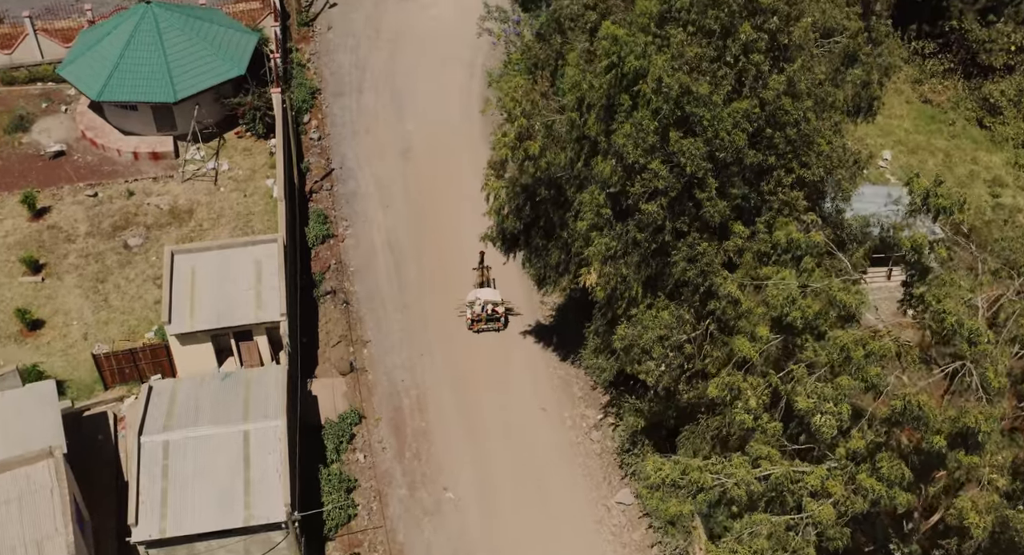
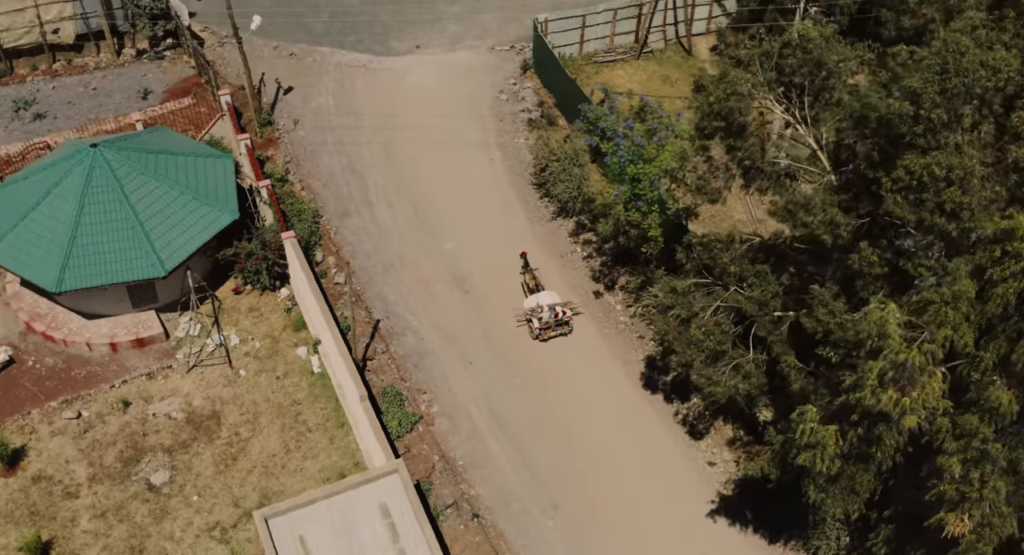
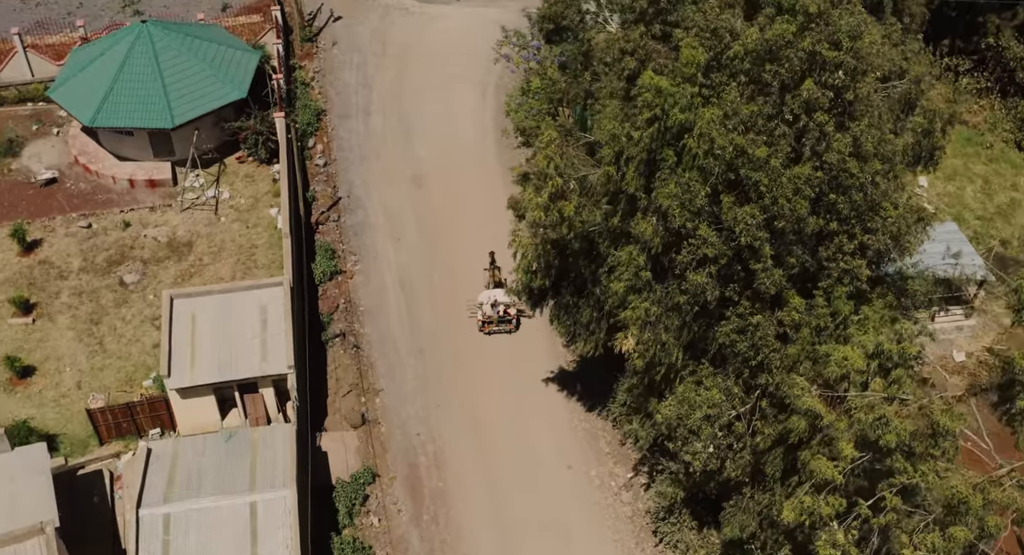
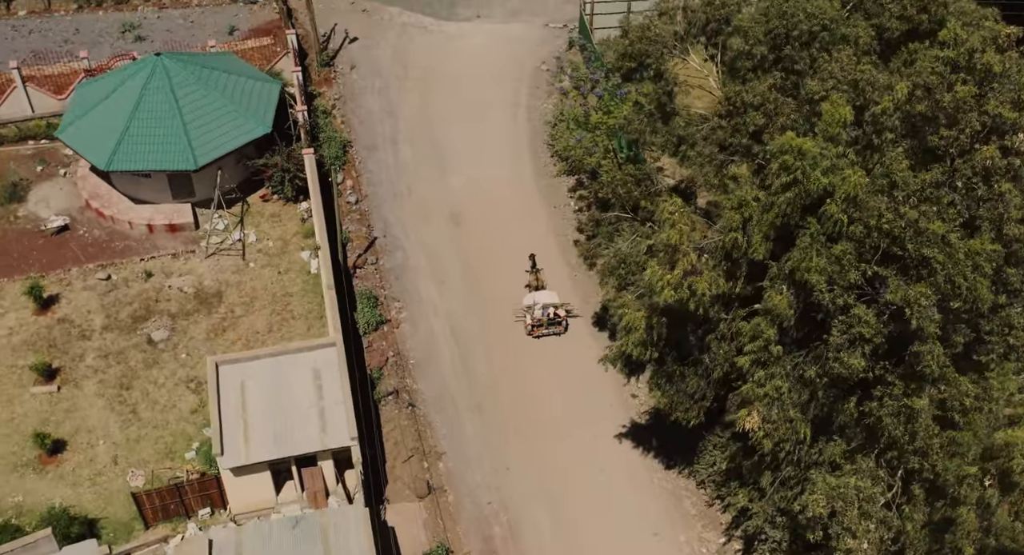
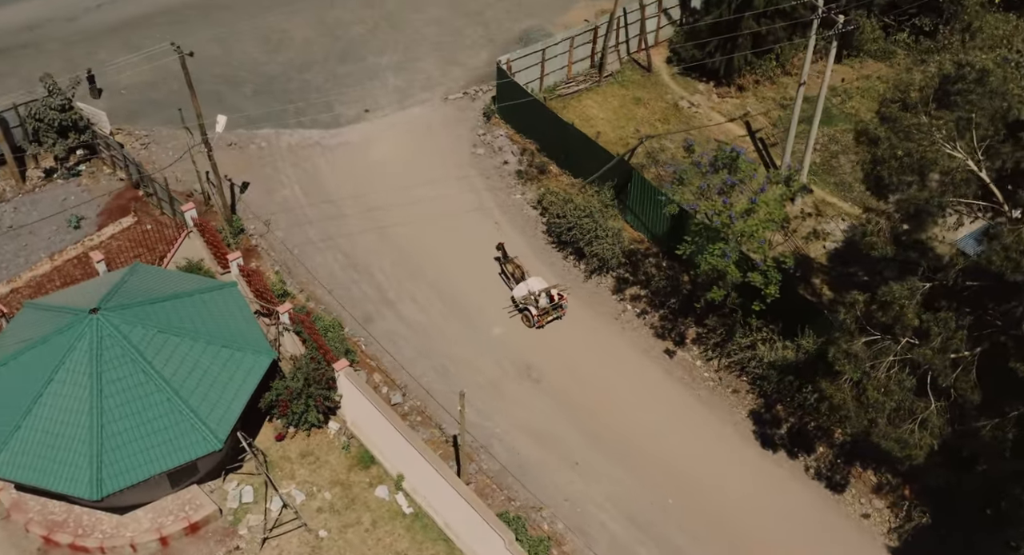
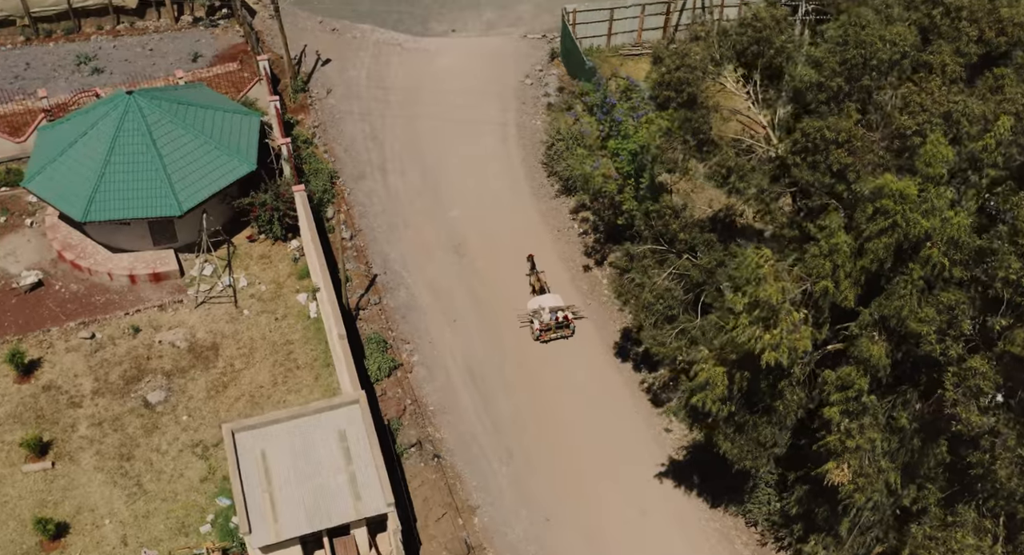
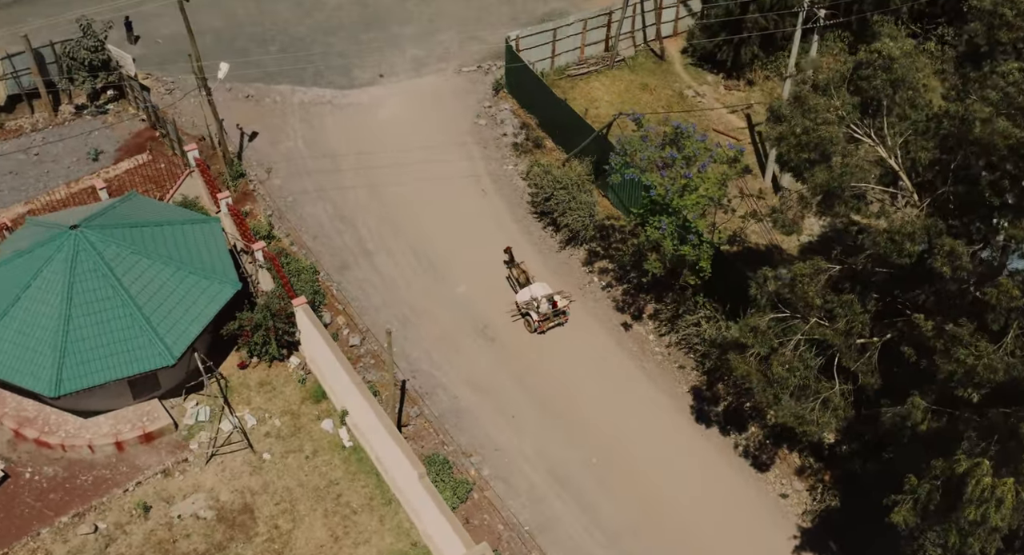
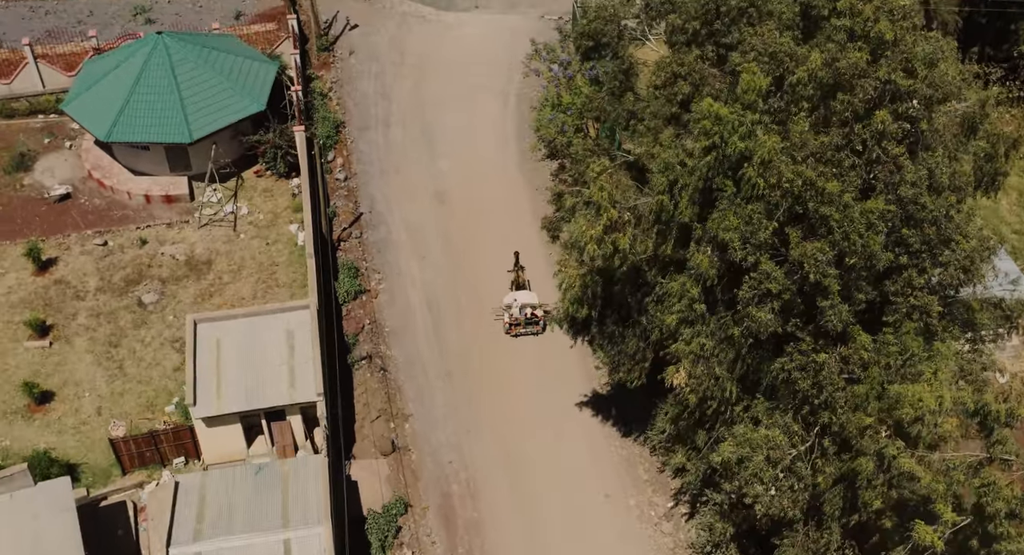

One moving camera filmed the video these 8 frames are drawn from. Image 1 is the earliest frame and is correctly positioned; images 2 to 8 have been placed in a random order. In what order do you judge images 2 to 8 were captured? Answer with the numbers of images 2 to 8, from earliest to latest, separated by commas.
3, 8, 4, 6, 2, 7, 5
